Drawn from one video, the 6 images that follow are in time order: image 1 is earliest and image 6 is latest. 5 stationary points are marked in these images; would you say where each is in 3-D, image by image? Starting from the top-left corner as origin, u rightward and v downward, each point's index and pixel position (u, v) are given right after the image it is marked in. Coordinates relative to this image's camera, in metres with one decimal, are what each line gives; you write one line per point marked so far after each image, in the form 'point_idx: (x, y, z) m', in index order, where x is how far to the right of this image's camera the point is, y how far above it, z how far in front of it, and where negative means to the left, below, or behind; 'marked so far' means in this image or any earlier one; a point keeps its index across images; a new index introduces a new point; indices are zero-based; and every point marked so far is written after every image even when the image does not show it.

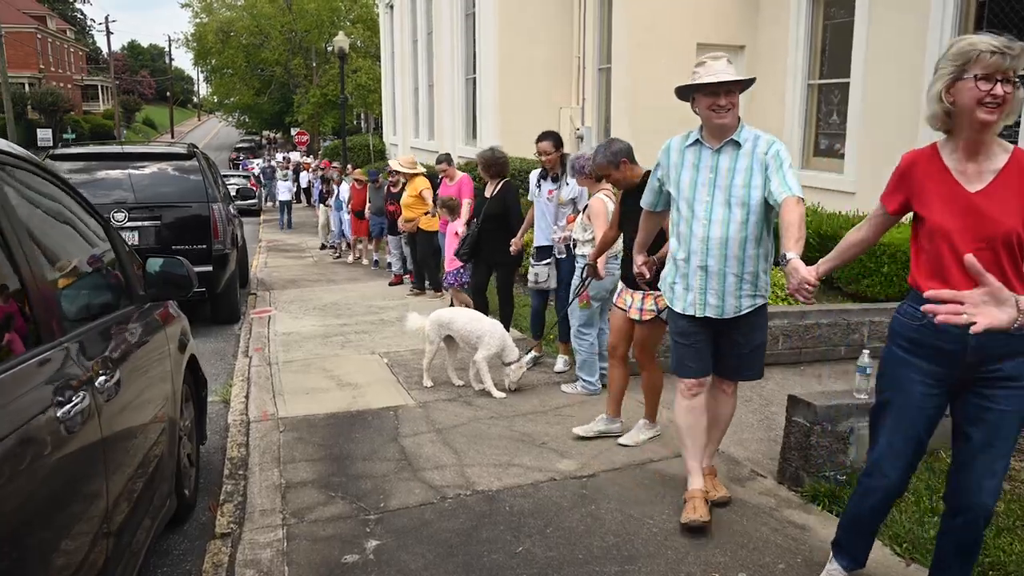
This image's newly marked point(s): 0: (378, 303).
0: (-0.9, -0.1, +9.8) m
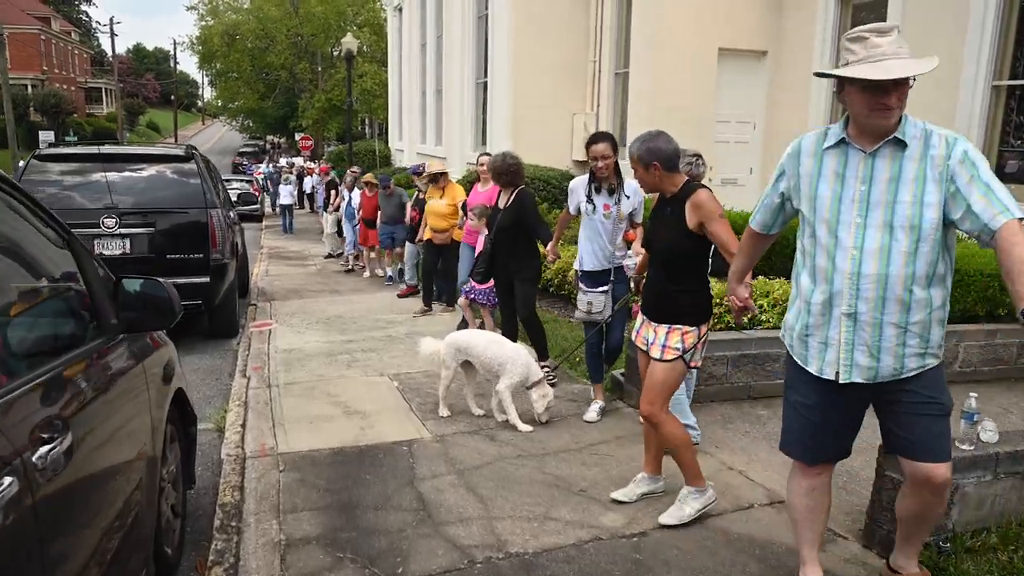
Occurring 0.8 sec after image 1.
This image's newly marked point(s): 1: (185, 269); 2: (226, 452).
0: (-0.8, -0.2, +9.2) m
1: (-1.8, +0.1, +7.9) m
2: (-0.9, -0.5, +4.8) m
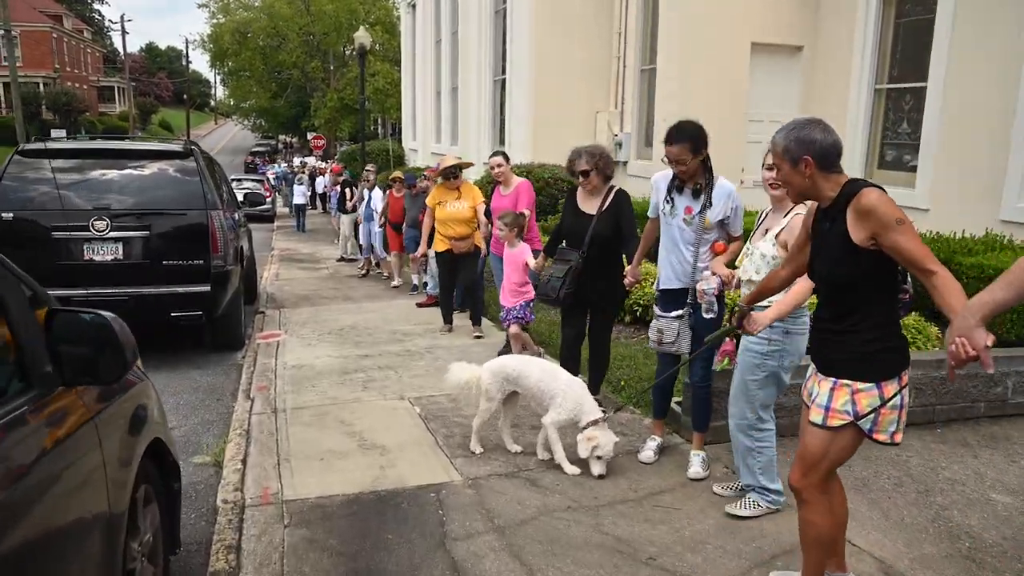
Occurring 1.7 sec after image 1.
0: (-0.6, -0.2, +8.5) m
1: (-1.6, +0.1, +7.2) m
2: (-0.8, -0.6, +4.1) m
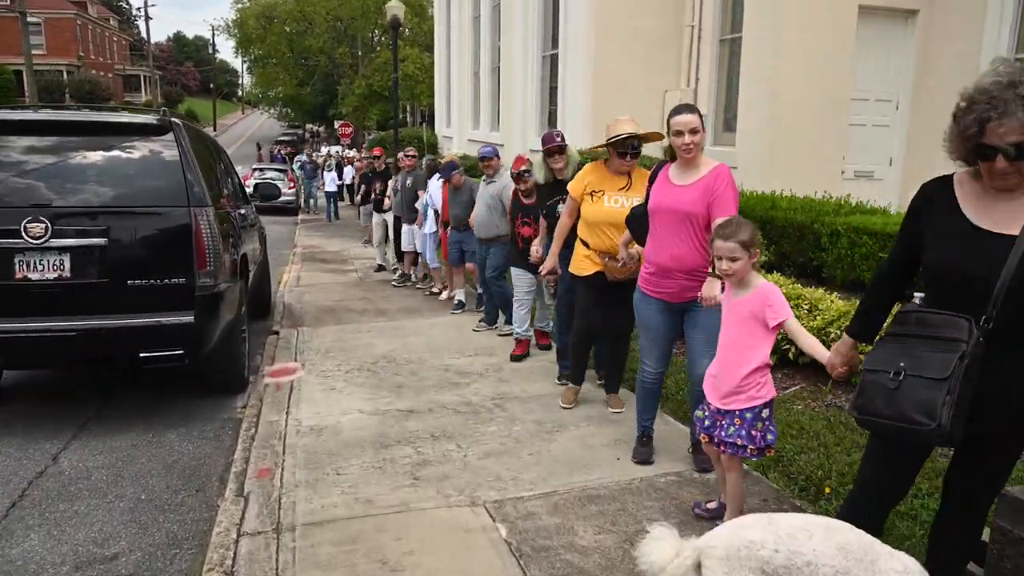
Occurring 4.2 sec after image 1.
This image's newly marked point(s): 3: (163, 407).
0: (-0.2, -0.3, +6.5) m
1: (-1.2, 0.0, +5.1) m
2: (-0.5, -0.7, +2.1) m
3: (-1.3, -0.5, +5.6) m
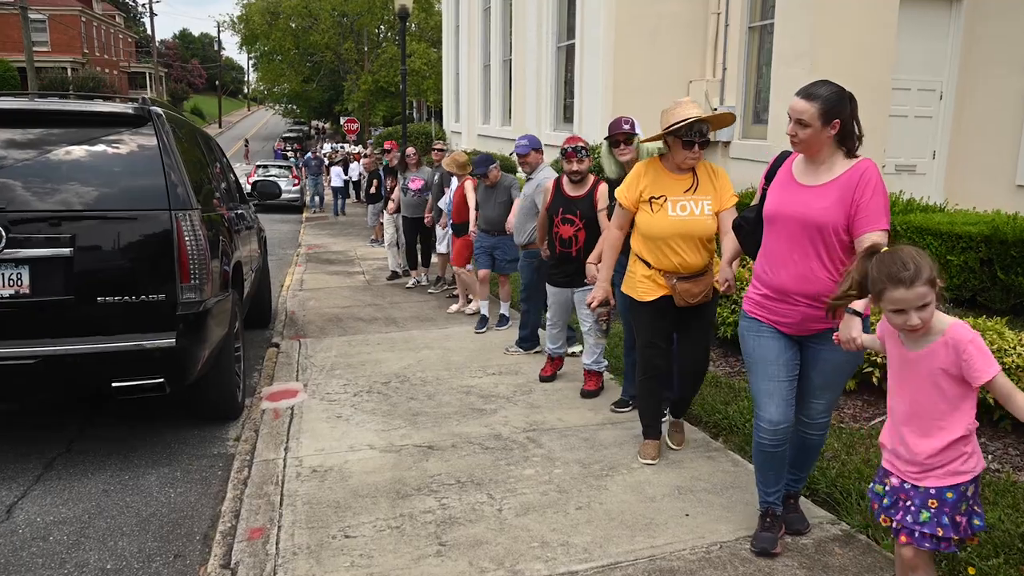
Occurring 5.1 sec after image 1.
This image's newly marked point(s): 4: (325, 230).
0: (-0.1, -0.4, +5.7) m
1: (-1.1, -0.1, +4.4) m
2: (-0.4, -0.8, +1.3) m
3: (-1.2, -0.5, +4.8) m
4: (-2.3, +0.7, +17.8) m
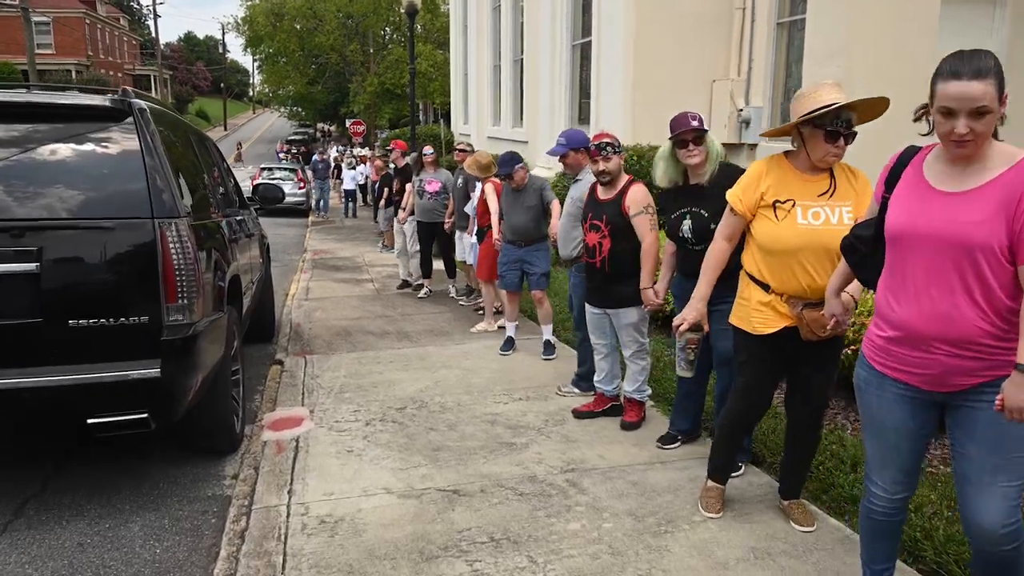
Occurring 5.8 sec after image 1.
0: (0.0, -0.4, +5.1) m
1: (-1.0, -0.2, +3.8) m
2: (-0.3, -0.8, +0.8) m
3: (-1.1, -0.6, +4.2) m
4: (-2.1, +0.6, +17.2) m
